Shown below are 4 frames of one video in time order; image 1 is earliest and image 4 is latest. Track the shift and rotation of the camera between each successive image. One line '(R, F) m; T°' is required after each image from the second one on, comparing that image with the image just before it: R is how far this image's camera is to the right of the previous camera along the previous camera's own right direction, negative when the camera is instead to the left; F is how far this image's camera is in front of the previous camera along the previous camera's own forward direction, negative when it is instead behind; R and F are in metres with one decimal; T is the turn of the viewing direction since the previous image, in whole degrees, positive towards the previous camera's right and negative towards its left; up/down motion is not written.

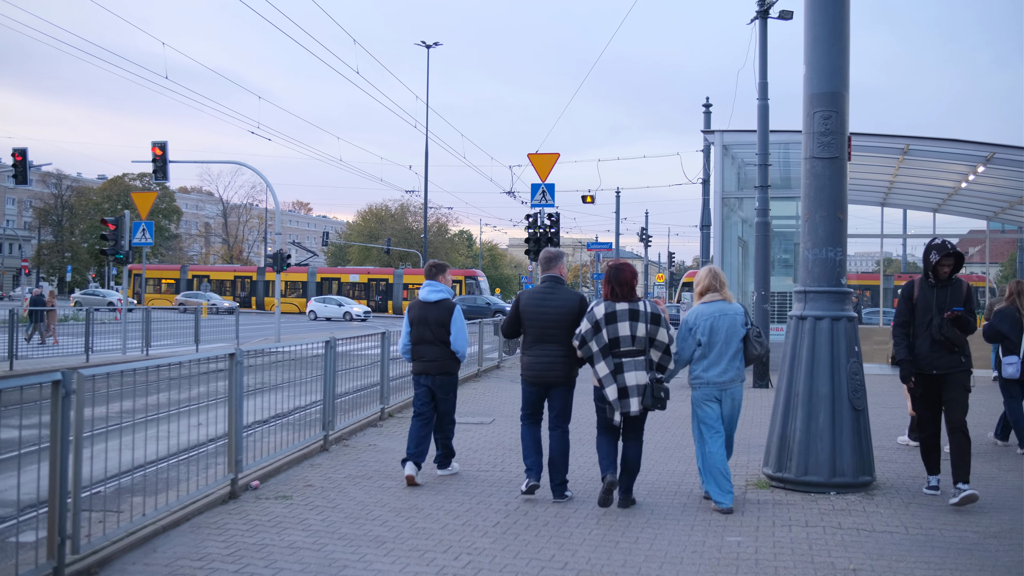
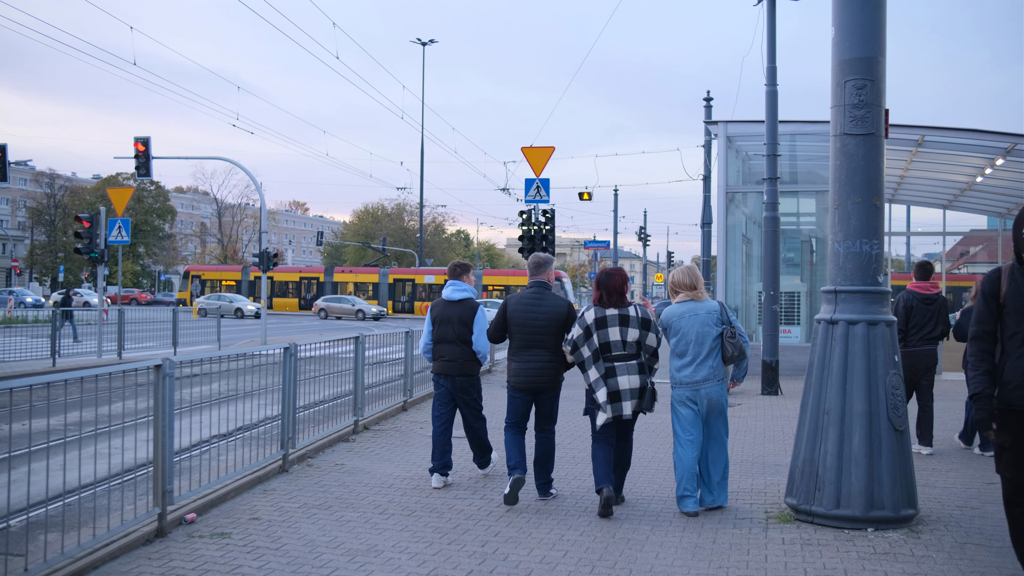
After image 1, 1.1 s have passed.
(+0.1, +0.9) m; 0°
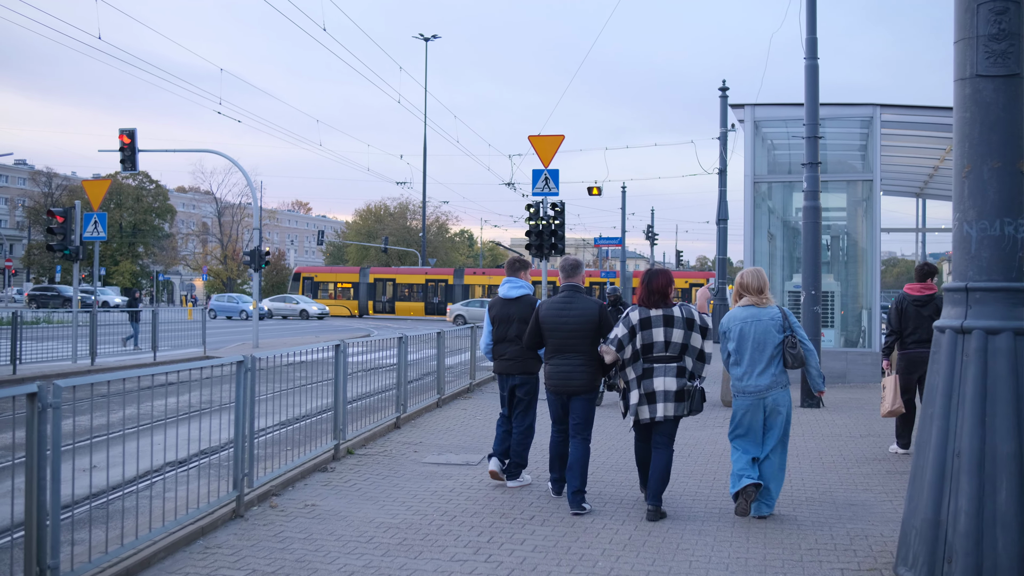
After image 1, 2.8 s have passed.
(-0.1, +1.4) m; 0°
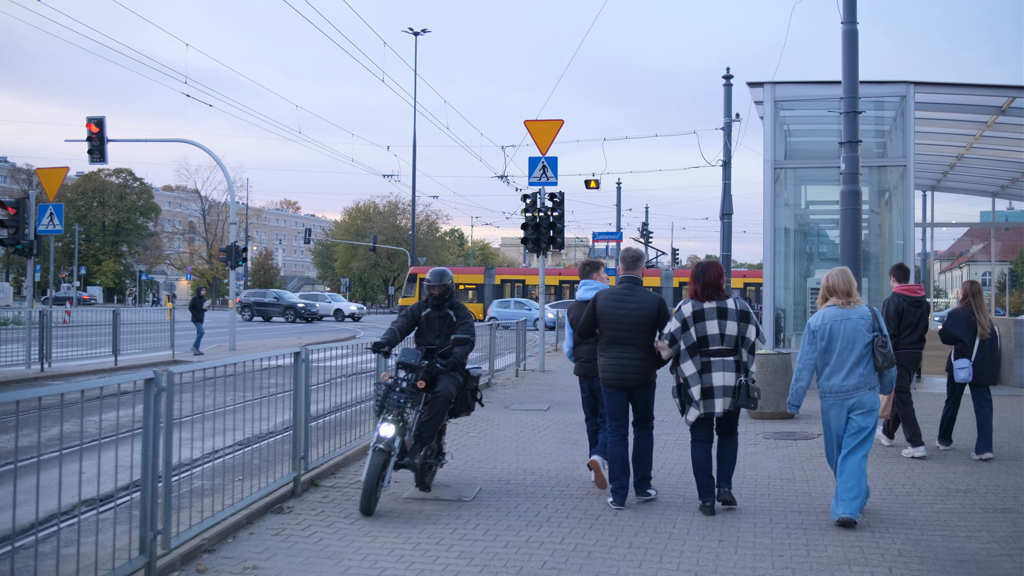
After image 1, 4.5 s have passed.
(-0.1, +1.4) m; +1°
